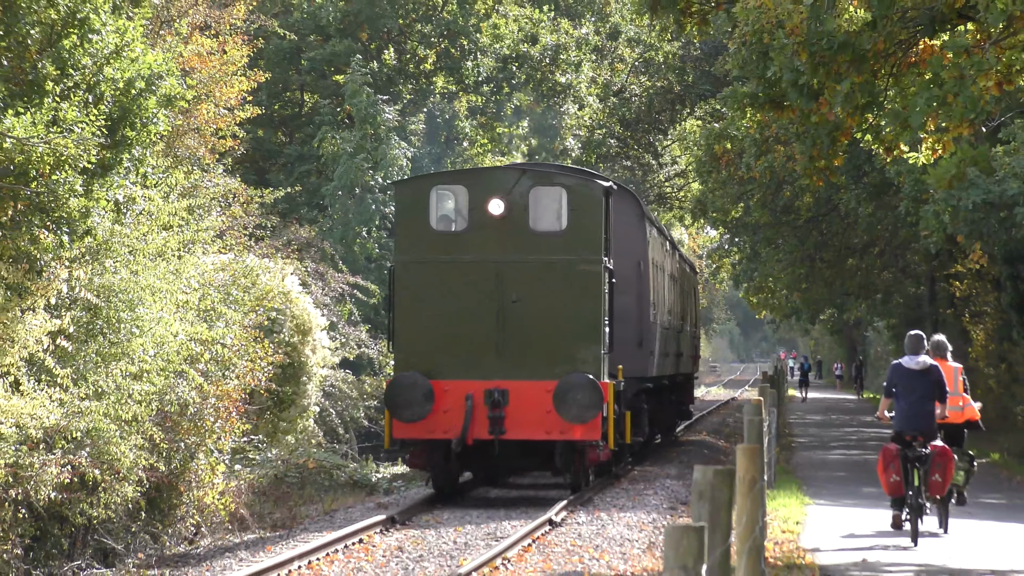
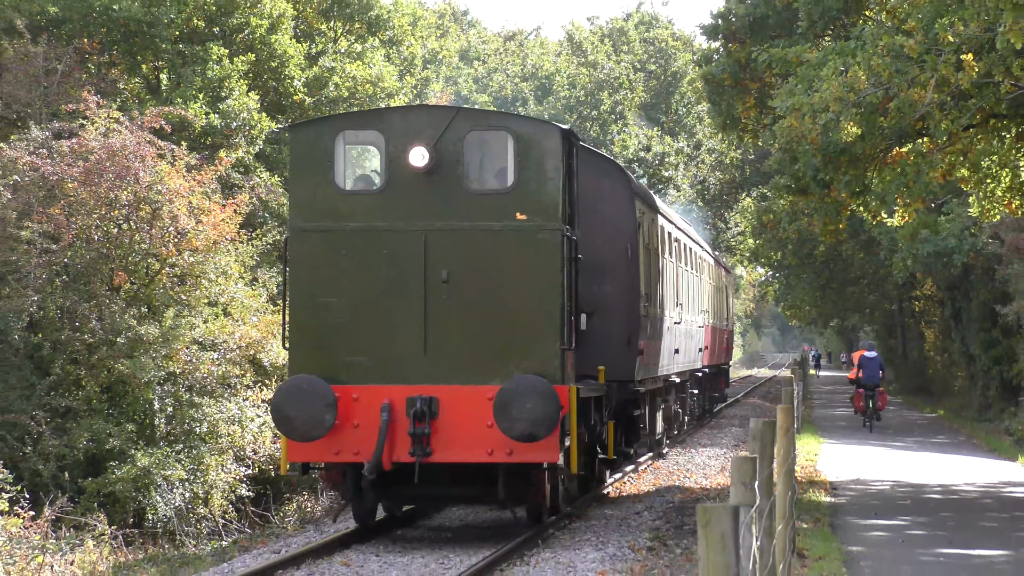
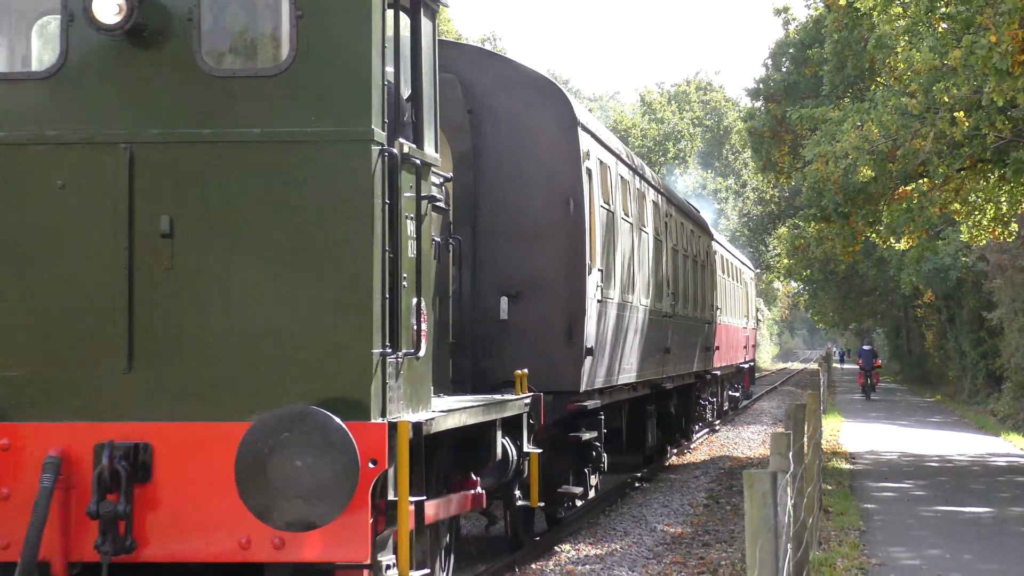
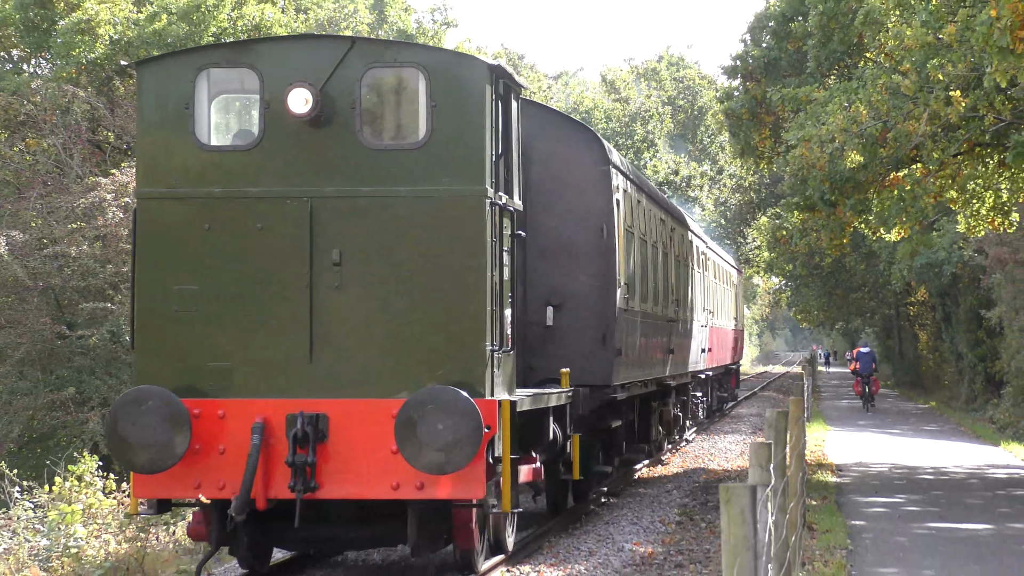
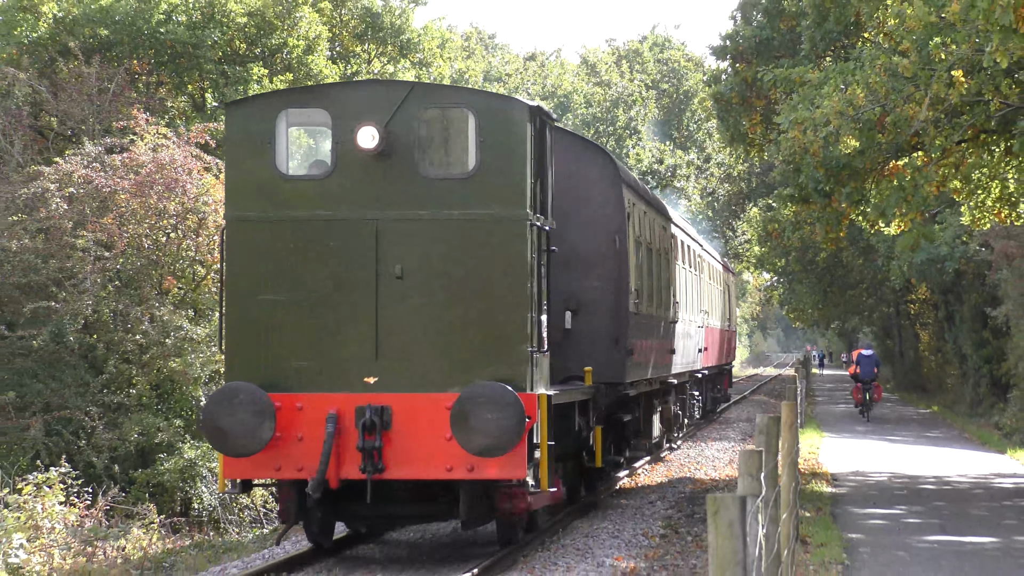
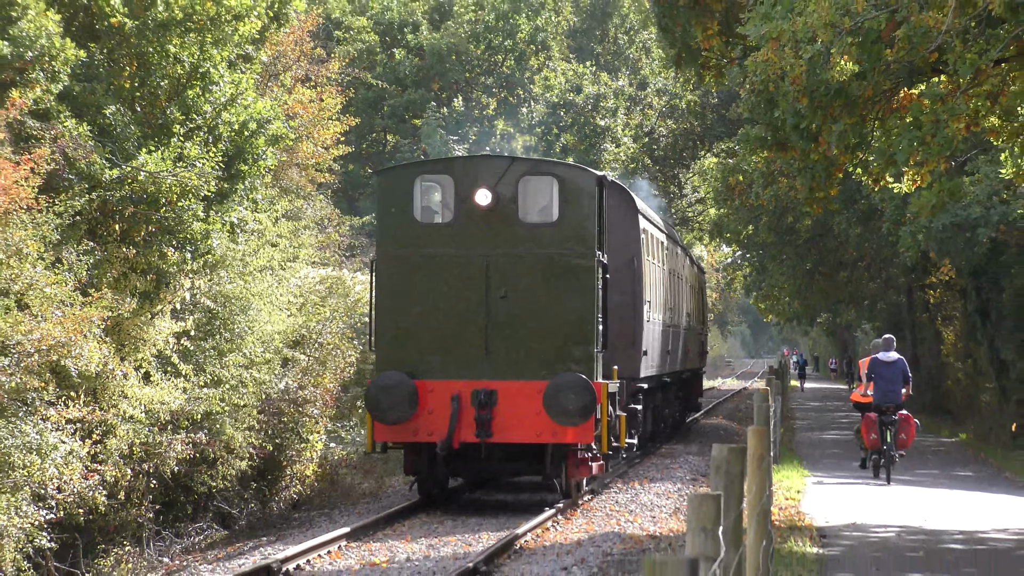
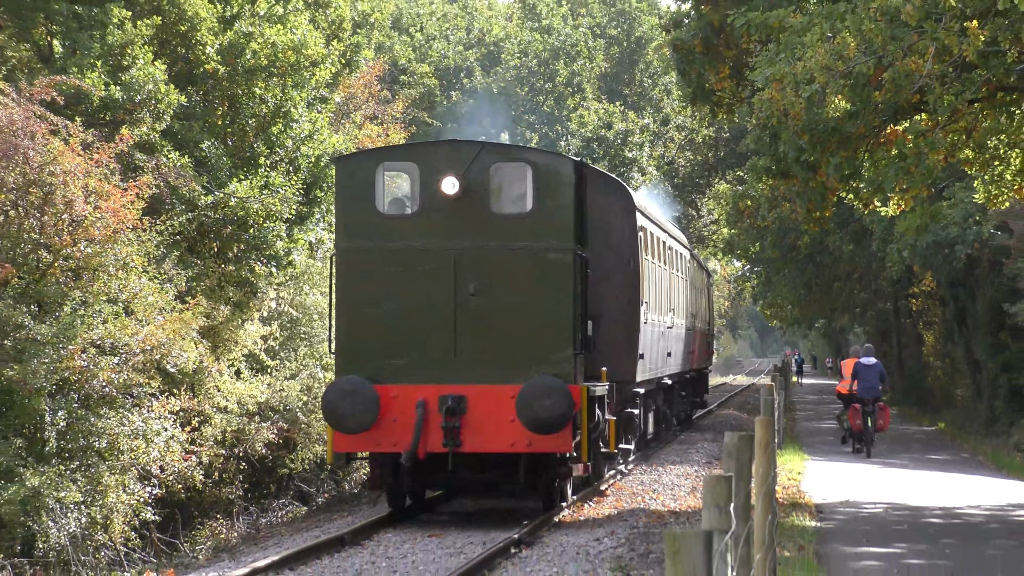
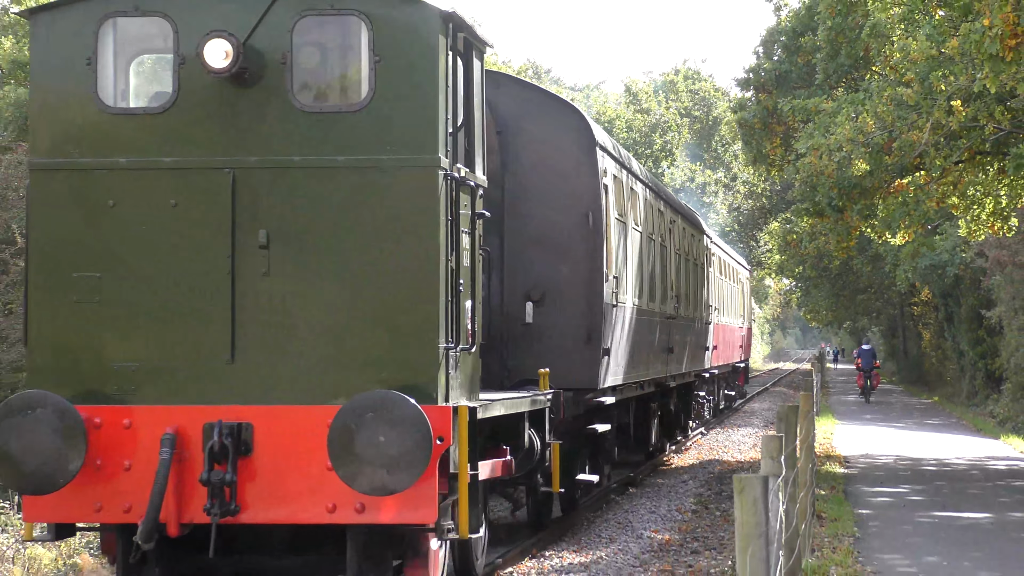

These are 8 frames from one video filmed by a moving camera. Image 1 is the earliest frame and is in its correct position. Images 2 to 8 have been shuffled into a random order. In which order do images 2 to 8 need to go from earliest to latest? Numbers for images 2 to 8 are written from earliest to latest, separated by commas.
6, 7, 2, 5, 4, 8, 3
